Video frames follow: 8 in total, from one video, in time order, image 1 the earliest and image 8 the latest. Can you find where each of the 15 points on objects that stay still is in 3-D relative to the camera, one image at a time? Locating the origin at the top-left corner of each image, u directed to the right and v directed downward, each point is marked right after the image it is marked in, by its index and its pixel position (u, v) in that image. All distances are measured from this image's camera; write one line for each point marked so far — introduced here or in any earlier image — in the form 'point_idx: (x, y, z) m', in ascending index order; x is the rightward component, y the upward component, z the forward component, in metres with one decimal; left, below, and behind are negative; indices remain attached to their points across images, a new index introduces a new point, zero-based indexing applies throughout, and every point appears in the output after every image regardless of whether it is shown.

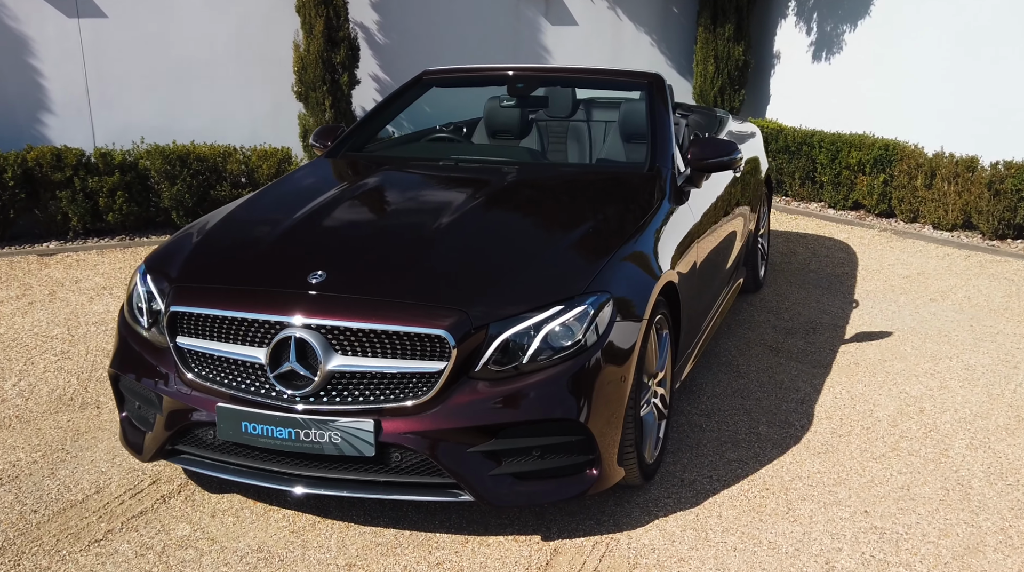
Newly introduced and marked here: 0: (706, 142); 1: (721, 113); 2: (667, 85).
0: (+0.9, +0.7, +4.0) m
1: (+1.5, +1.2, +6.1) m
2: (+0.8, +1.0, +4.5) m
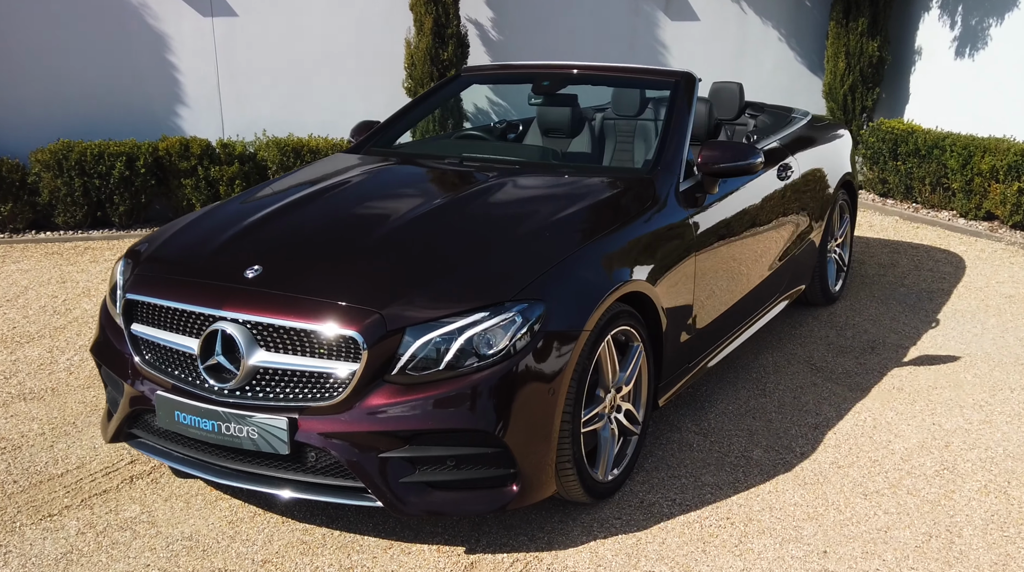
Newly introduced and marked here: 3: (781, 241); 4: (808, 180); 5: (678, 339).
0: (+0.9, +0.6, +3.8) m
1: (+1.8, +1.1, +5.7) m
2: (+0.9, +1.0, +4.2) m
3: (+1.4, +0.2, +4.8) m
4: (+1.7, +0.6, +5.0) m
5: (+0.6, -0.2, +3.5) m
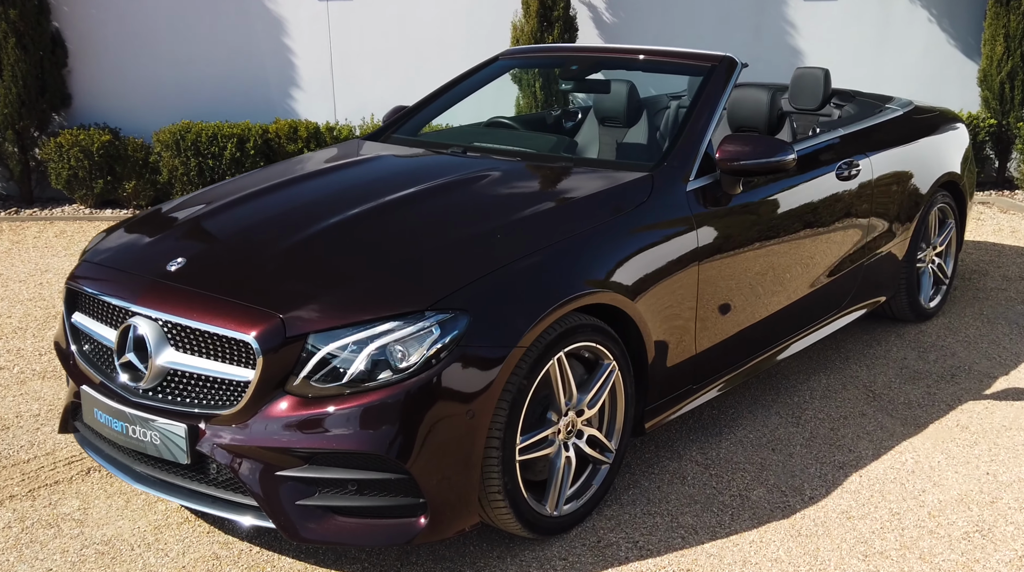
0: (+0.9, +0.5, +3.4) m
1: (+2.2, +1.0, +5.1) m
2: (+1.0, +0.9, +3.8) m
3: (+1.6, +0.2, +4.2) m
4: (+1.9, +0.5, +4.4) m
5: (+0.5, -0.3, +3.1) m
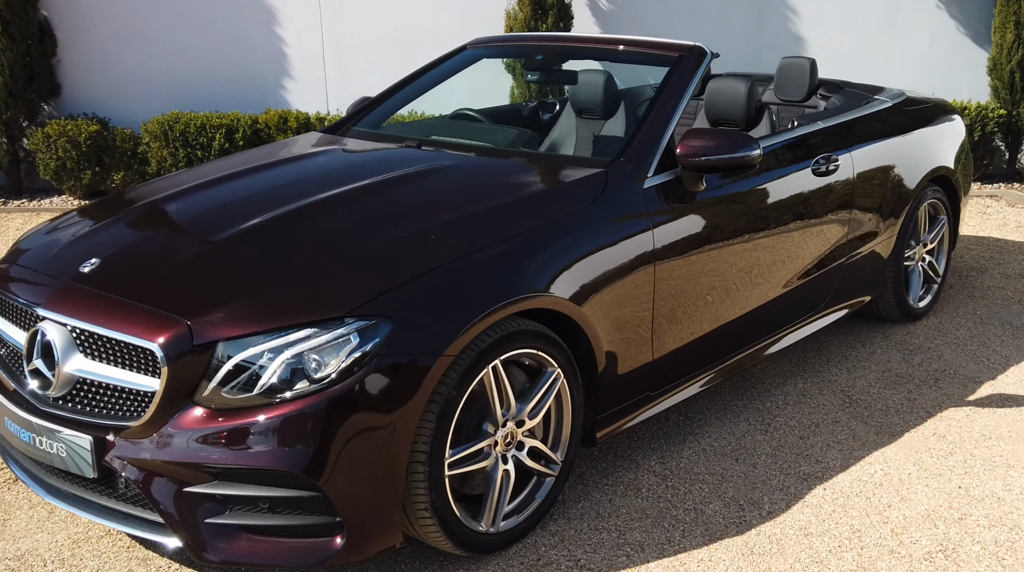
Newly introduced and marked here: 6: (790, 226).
0: (+0.7, +0.5, +3.2) m
1: (+2.0, +1.0, +4.9) m
2: (+0.8, +0.9, +3.6) m
3: (+1.4, +0.2, +4.1) m
4: (+1.7, +0.5, +4.3) m
5: (+0.3, -0.3, +3.0) m
6: (+1.2, +0.3, +3.8) m
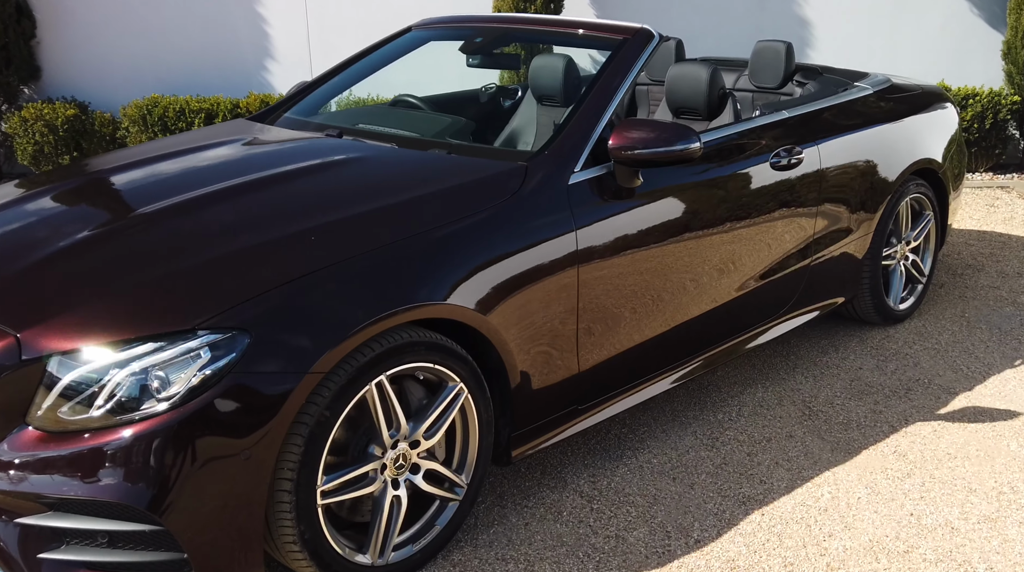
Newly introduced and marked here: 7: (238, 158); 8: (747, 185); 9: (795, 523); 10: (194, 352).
0: (+0.5, +0.5, +2.9) m
1: (+1.8, +1.0, +4.6) m
2: (+0.5, +0.9, +3.3) m
3: (+1.2, +0.2, +3.8) m
4: (+1.5, +0.5, +4.0) m
5: (+0.1, -0.3, +2.7) m
6: (+0.9, +0.2, +3.5) m
7: (-0.9, +0.4, +3.0) m
8: (+0.9, +0.4, +3.4) m
9: (+0.9, -0.7, +2.7) m
10: (-0.7, -0.2, +2.0) m
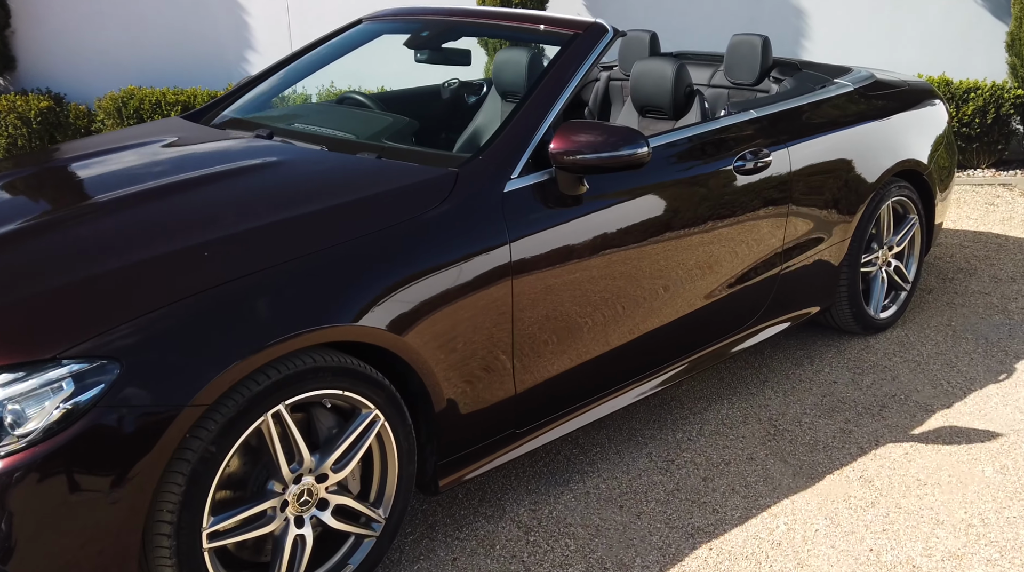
0: (+0.3, +0.5, +2.7) m
1: (+1.6, +1.0, +4.4) m
2: (+0.3, +0.9, +3.1) m
3: (+1.0, +0.1, +3.6) m
4: (+1.3, +0.5, +3.8) m
5: (-0.1, -0.3, +2.5) m
6: (+0.7, +0.2, +3.3) m
7: (-1.1, +0.4, +2.8) m
8: (+0.7, +0.3, +3.2) m
9: (+0.7, -0.8, +2.5) m
10: (-0.9, -0.2, +1.8) m
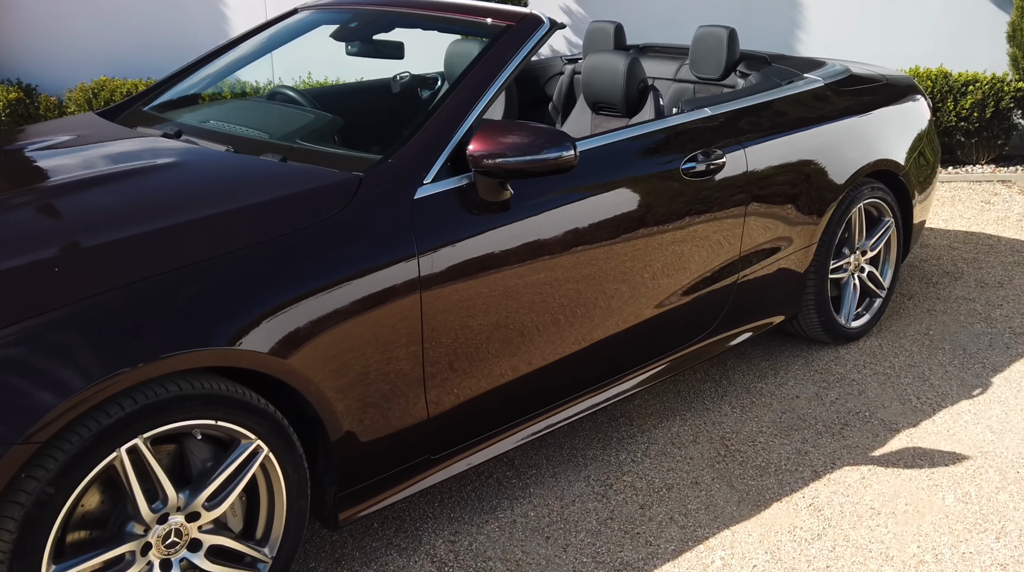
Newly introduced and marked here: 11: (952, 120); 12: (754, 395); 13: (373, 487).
0: (0.0, +0.4, +2.5) m
1: (+1.4, +1.0, +4.1) m
2: (+0.1, +0.8, +2.9) m
3: (+0.7, +0.1, +3.3) m
4: (+1.0, +0.5, +3.5) m
5: (-0.4, -0.4, +2.3) m
6: (+0.5, +0.2, +3.1) m
7: (-1.4, +0.4, +2.6) m
8: (+0.4, +0.3, +3.0) m
9: (+0.4, -0.8, +2.3) m
10: (-1.2, -0.2, +1.6) m
11: (+3.8, +1.4, +7.7) m
12: (+1.0, -0.4, +3.7) m
13: (-0.4, -0.5, +2.4) m
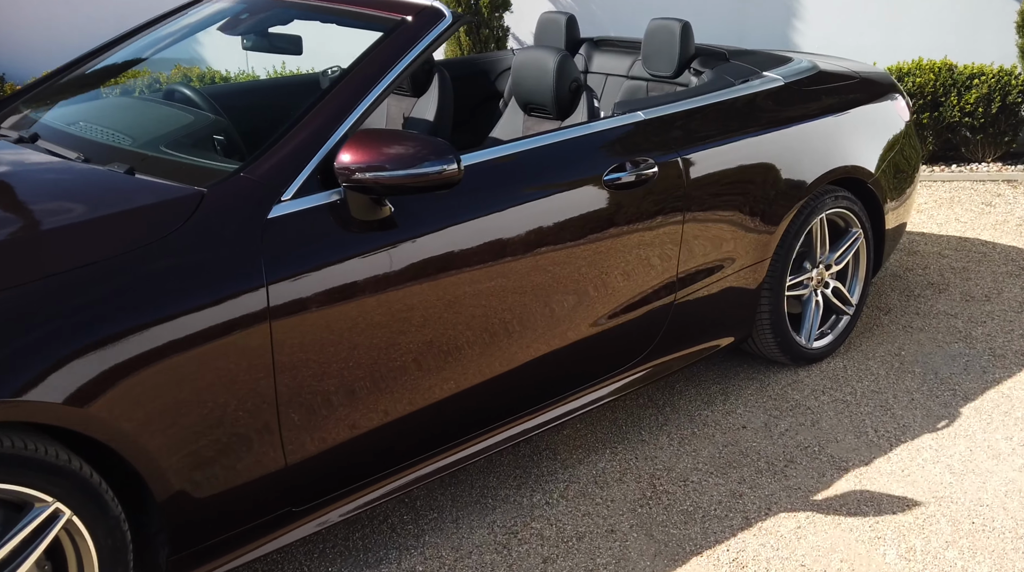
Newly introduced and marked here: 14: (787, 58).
0: (-0.3, +0.4, +2.2) m
1: (+1.1, +0.9, +3.8) m
2: (-0.2, +0.8, +2.6) m
3: (+0.4, 0.0, +3.0) m
4: (+0.8, +0.4, +3.2) m
5: (-0.7, -0.4, +2.0) m
6: (+0.2, +0.1, +2.8) m
7: (-1.7, +0.3, +2.4) m
8: (+0.1, +0.2, +2.7) m
9: (+0.1, -0.9, +2.0) m
10: (-1.5, -0.3, +1.3) m
11: (+3.6, +1.4, +7.3) m
12: (+0.7, -0.5, +3.3) m
13: (-0.7, -0.6, +2.2) m
14: (+1.2, +1.0, +3.9) m
